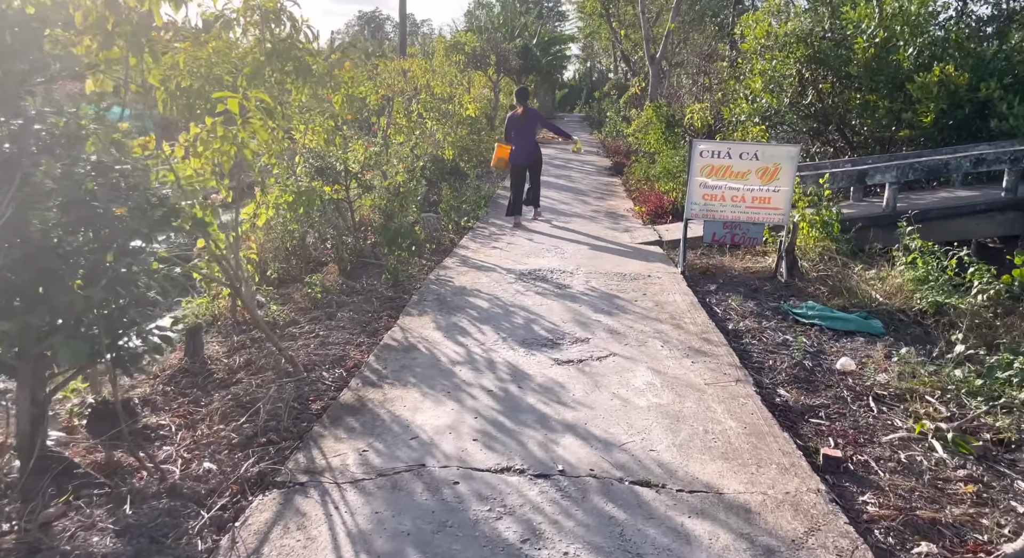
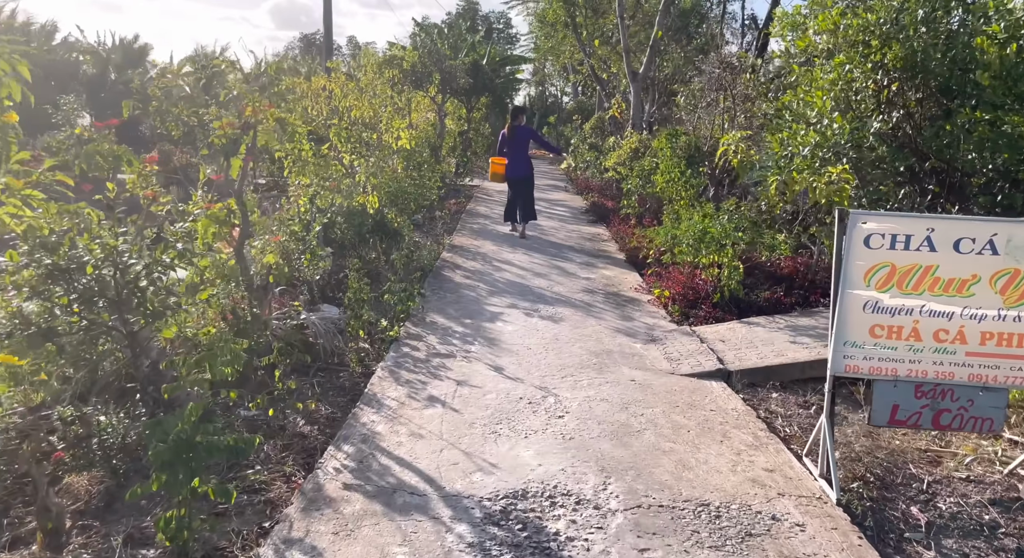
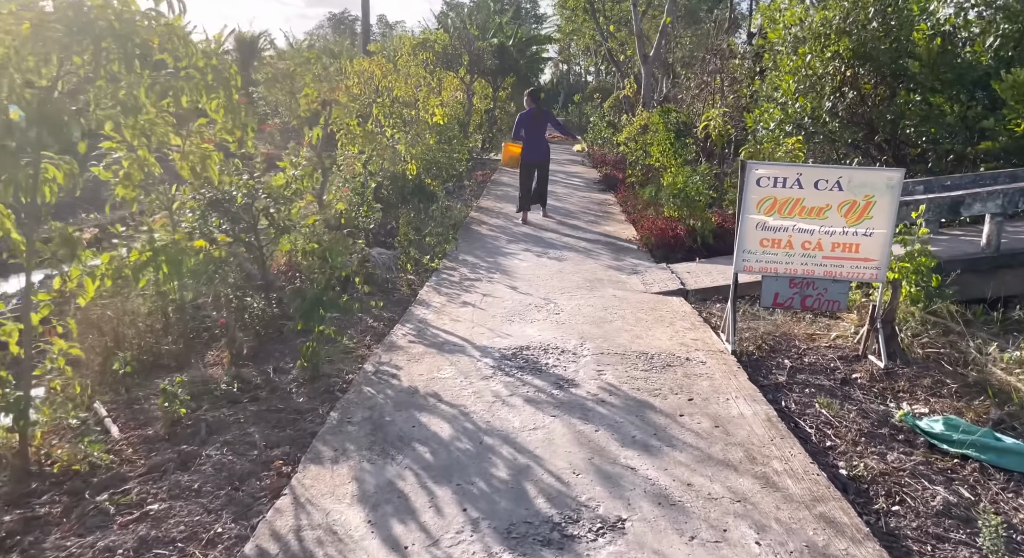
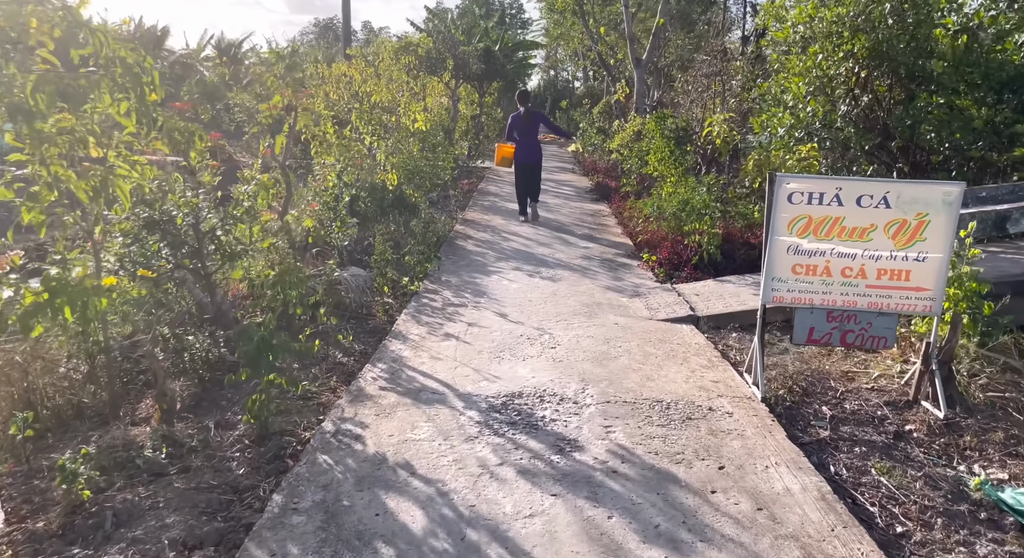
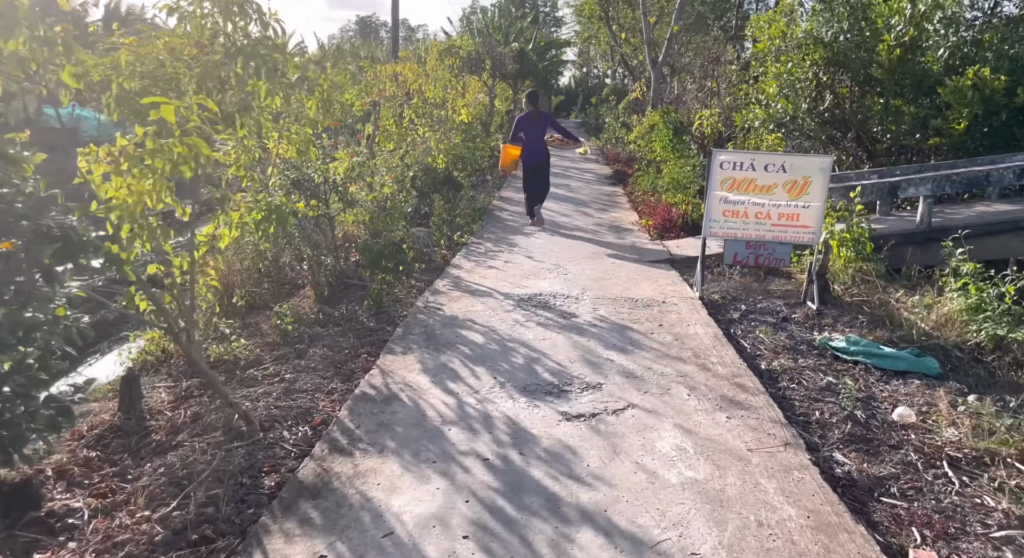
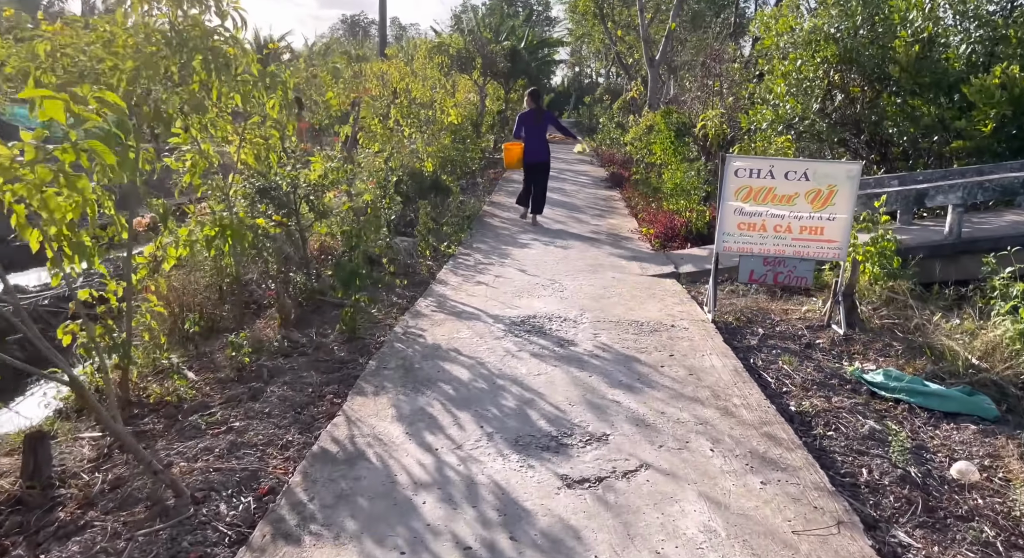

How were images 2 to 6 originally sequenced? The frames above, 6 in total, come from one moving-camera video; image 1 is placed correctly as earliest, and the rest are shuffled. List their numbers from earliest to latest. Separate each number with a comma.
5, 6, 3, 4, 2
